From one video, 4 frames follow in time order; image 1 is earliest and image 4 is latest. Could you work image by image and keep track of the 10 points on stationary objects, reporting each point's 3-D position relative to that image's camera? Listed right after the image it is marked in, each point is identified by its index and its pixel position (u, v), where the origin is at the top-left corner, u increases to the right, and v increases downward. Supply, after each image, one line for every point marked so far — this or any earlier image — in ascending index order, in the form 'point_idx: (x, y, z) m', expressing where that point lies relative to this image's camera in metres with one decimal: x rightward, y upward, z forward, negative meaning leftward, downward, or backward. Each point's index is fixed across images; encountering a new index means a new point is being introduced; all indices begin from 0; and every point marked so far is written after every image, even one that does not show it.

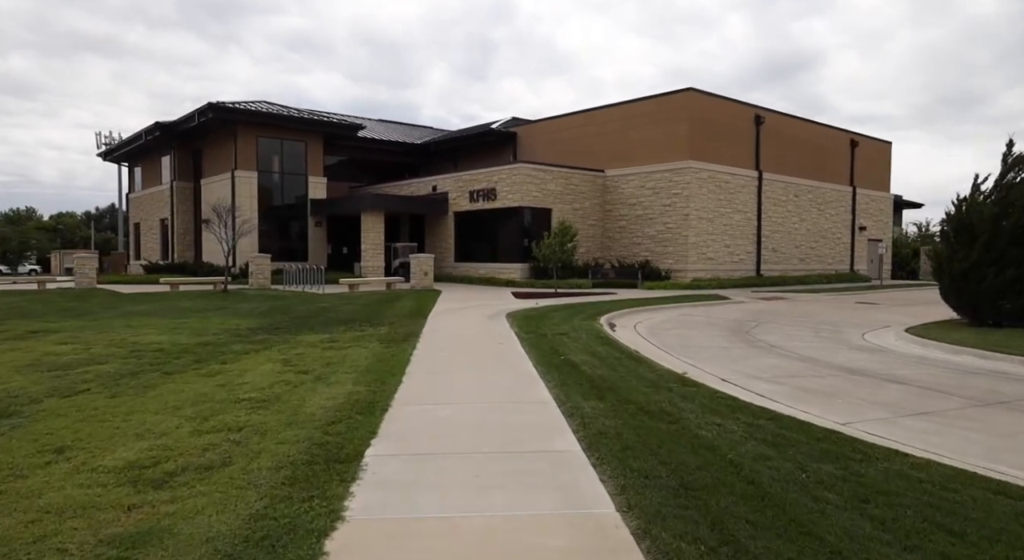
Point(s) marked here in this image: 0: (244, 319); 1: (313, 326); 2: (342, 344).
0: (-6.0, -0.9, +15.1) m
1: (-4.1, -1.0, +13.9) m
2: (-2.9, -1.1, +11.7) m
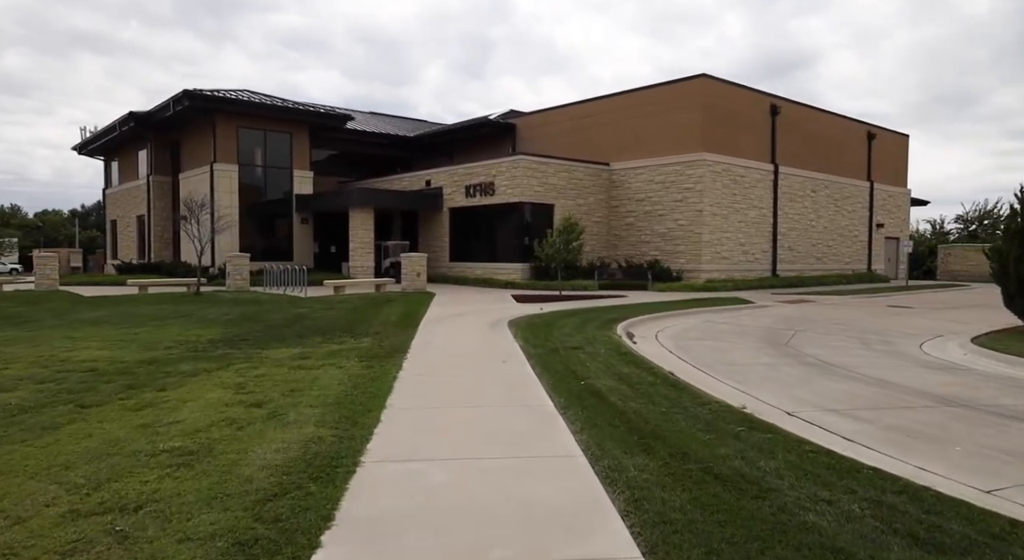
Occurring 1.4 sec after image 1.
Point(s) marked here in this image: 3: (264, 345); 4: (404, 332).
0: (-5.9, -0.9, +13.2) m
1: (-4.0, -1.0, +12.0) m
2: (-2.8, -1.2, +9.8) m
3: (-4.1, -1.1, +11.2) m
4: (-2.0, -1.0, +12.5) m
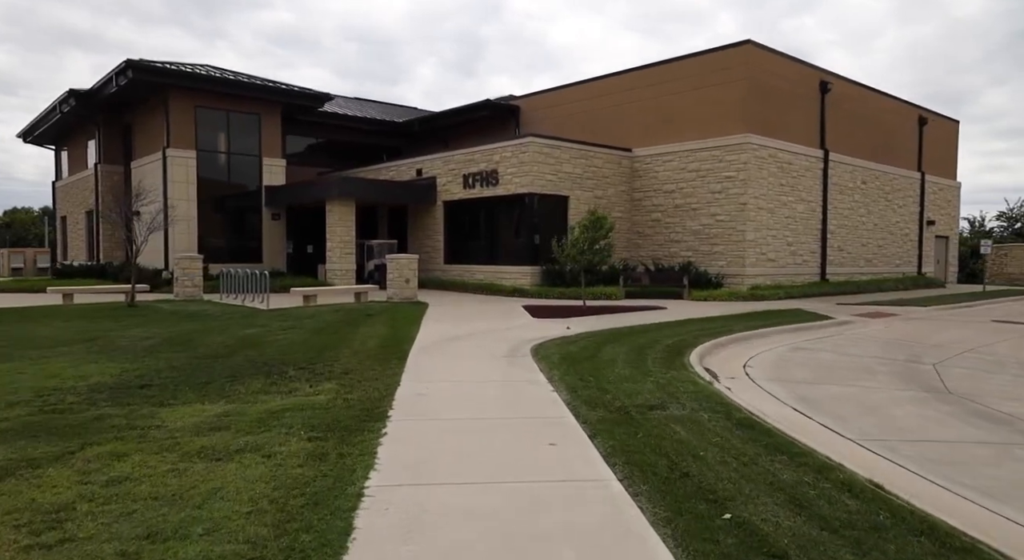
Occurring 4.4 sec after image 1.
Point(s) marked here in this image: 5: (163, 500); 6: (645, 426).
0: (-5.5, -1.1, +9.3) m
1: (-3.6, -1.2, +8.1) m
2: (-2.4, -1.4, +5.9) m
3: (-3.7, -1.3, +7.2) m
4: (-1.6, -1.1, +8.6) m
5: (-2.3, -1.4, +4.5) m
6: (+1.2, -1.3, +6.0) m
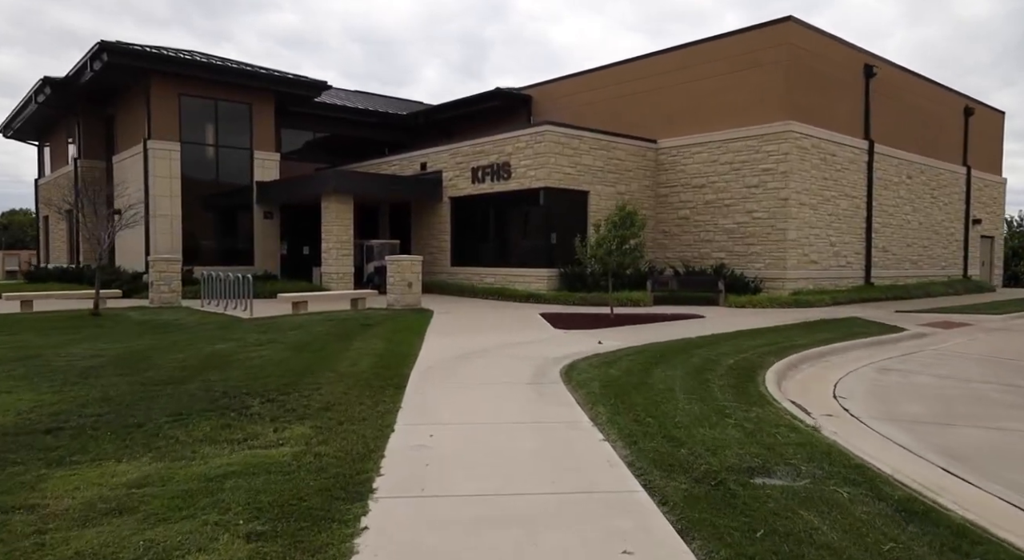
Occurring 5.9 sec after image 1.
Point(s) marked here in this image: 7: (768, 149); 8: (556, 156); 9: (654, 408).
0: (-5.2, -1.2, +7.3) m
1: (-3.3, -1.3, +6.1) m
2: (-2.1, -1.4, +3.8) m
3: (-3.4, -1.3, +5.2) m
4: (-1.3, -1.2, +6.5) m
5: (-2.0, -1.5, +2.5) m
6: (+1.4, -1.3, +4.0) m
7: (+6.8, +3.5, +18.3) m
8: (+1.2, +3.3, +18.3) m
9: (+1.3, -1.2, +6.3) m
